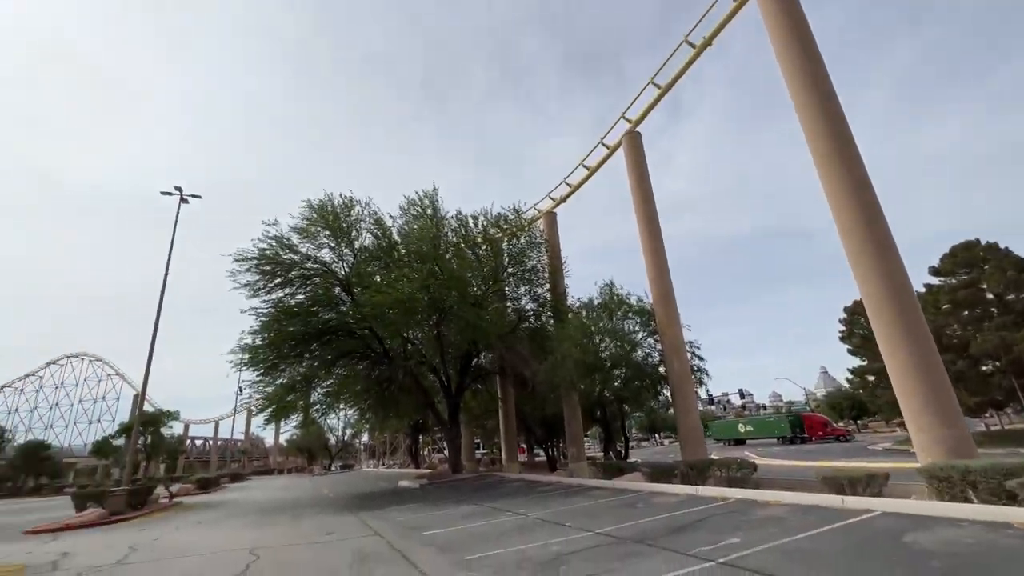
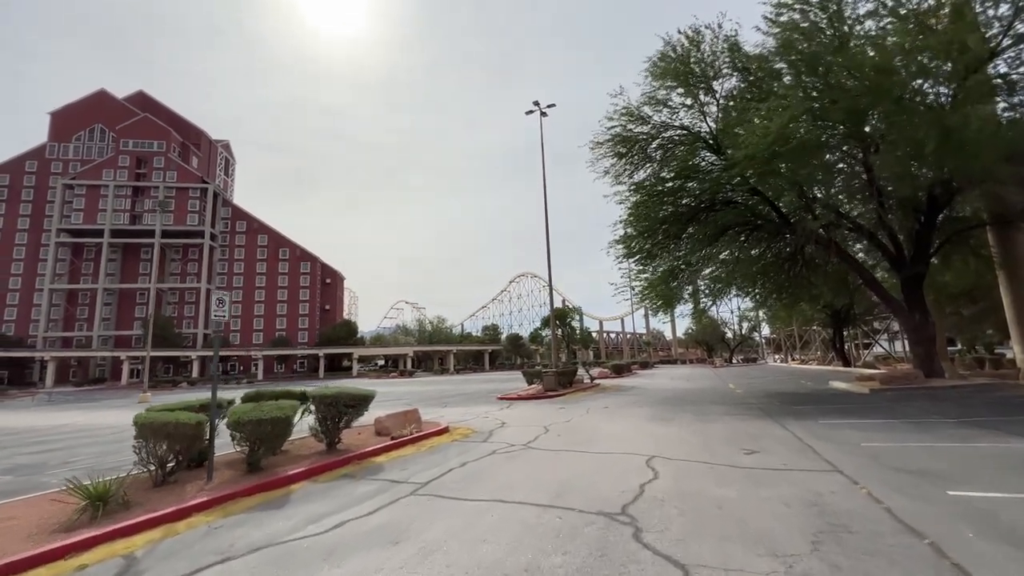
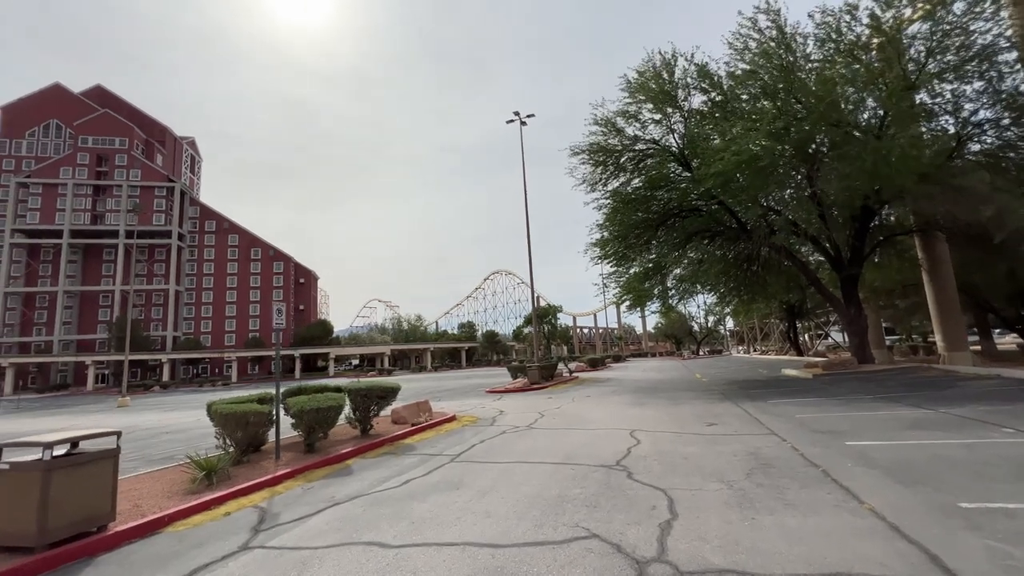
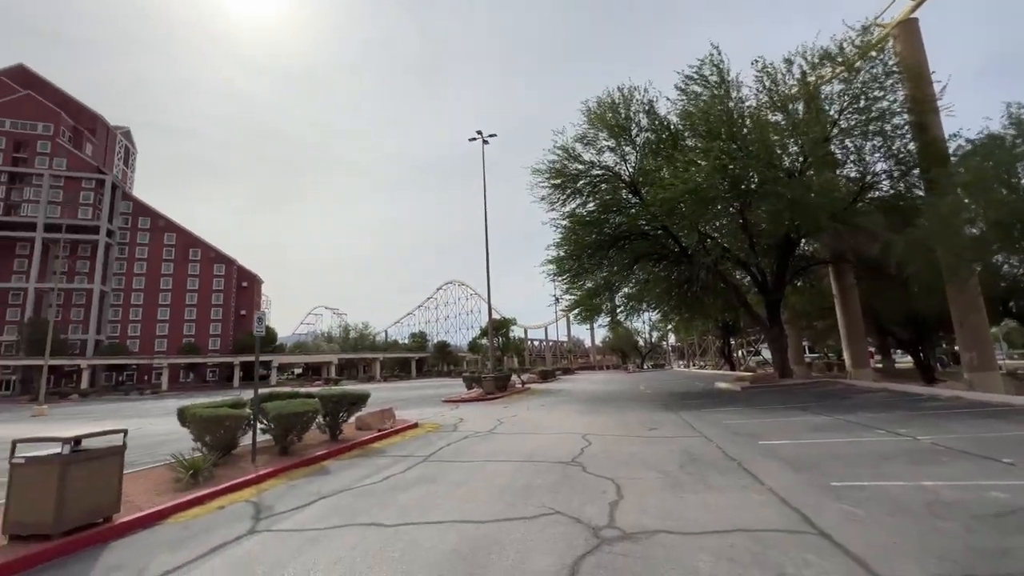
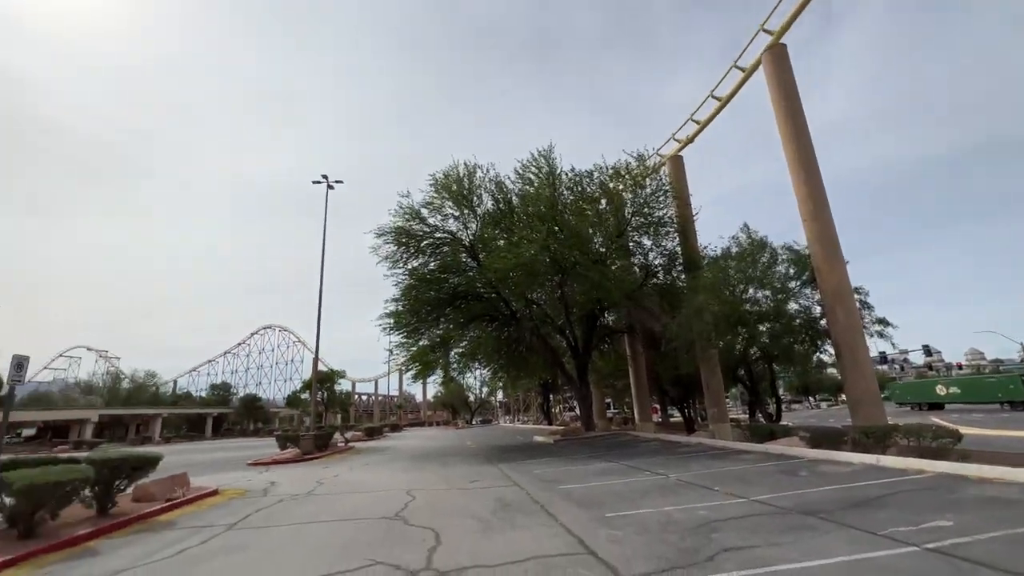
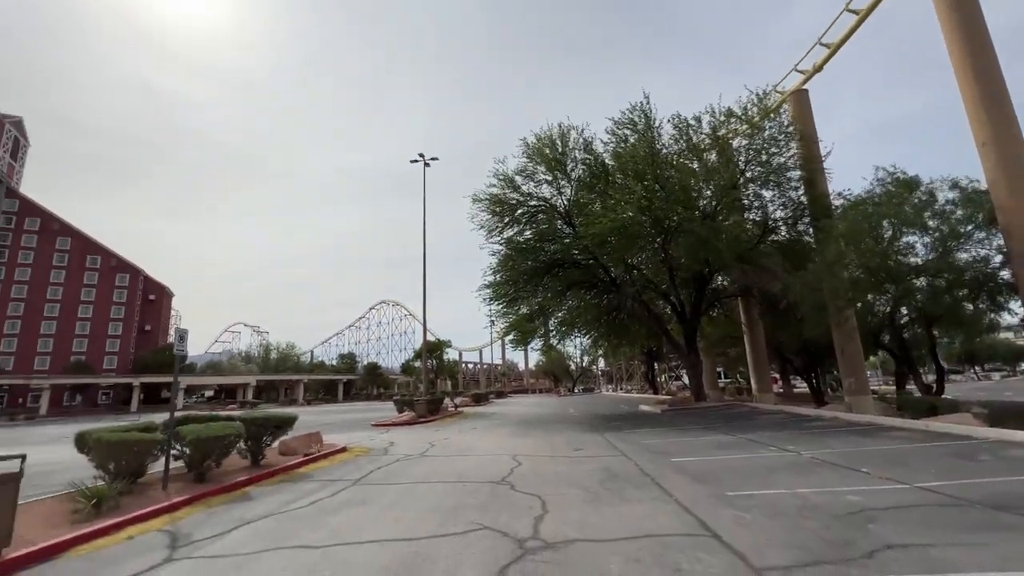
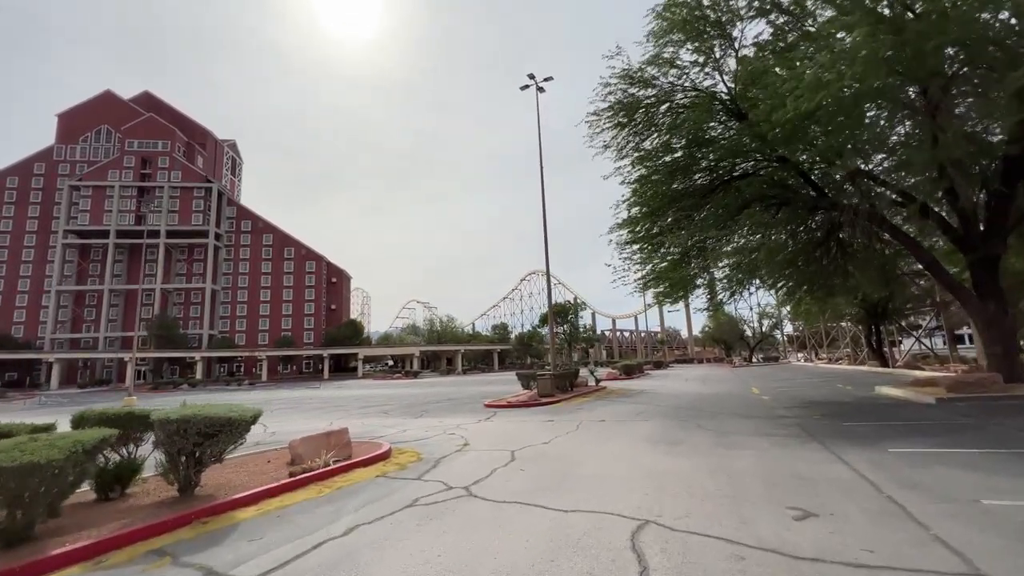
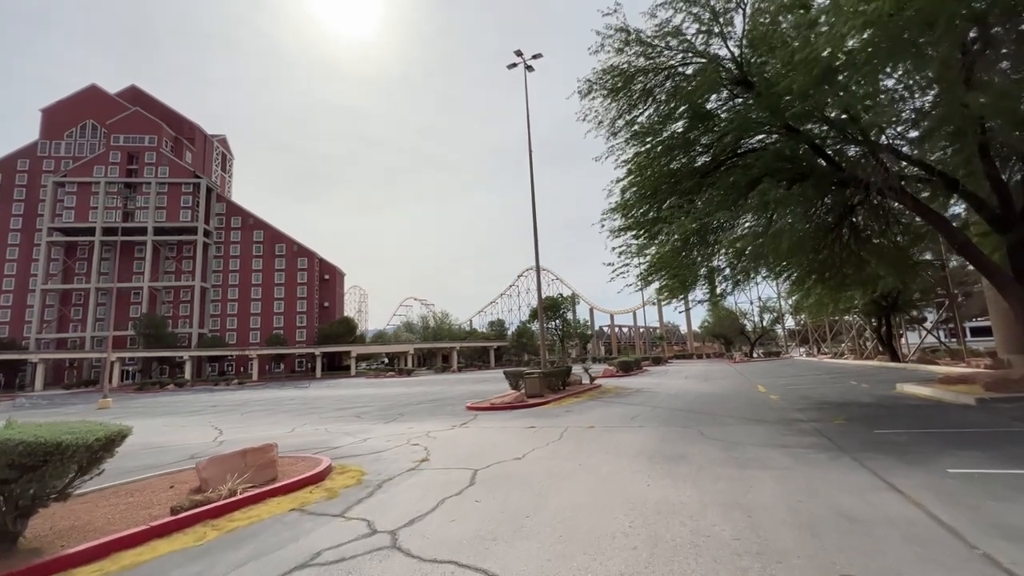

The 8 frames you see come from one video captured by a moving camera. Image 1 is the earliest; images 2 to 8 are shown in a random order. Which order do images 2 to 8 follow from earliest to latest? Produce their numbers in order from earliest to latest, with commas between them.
5, 6, 4, 3, 2, 7, 8
